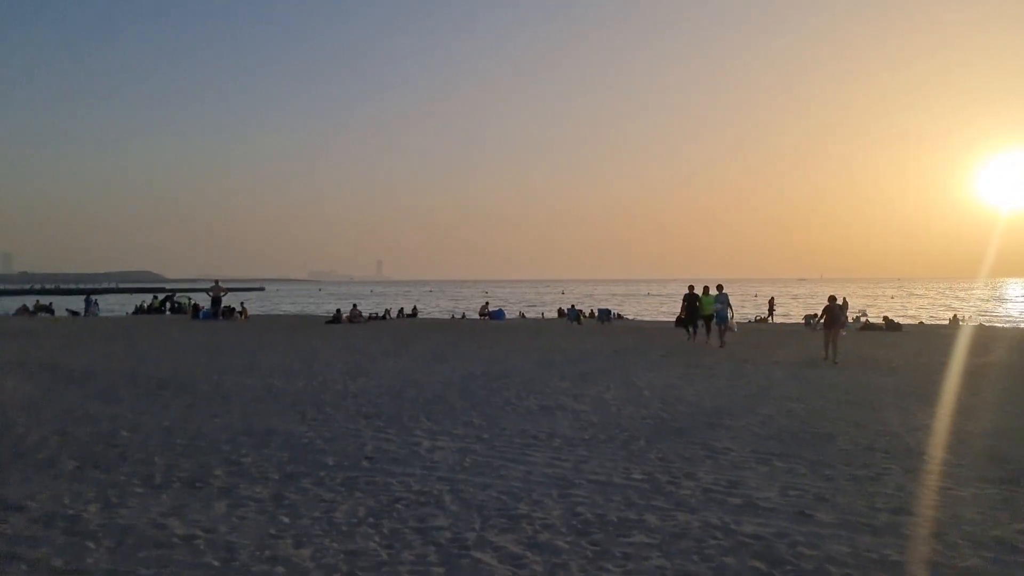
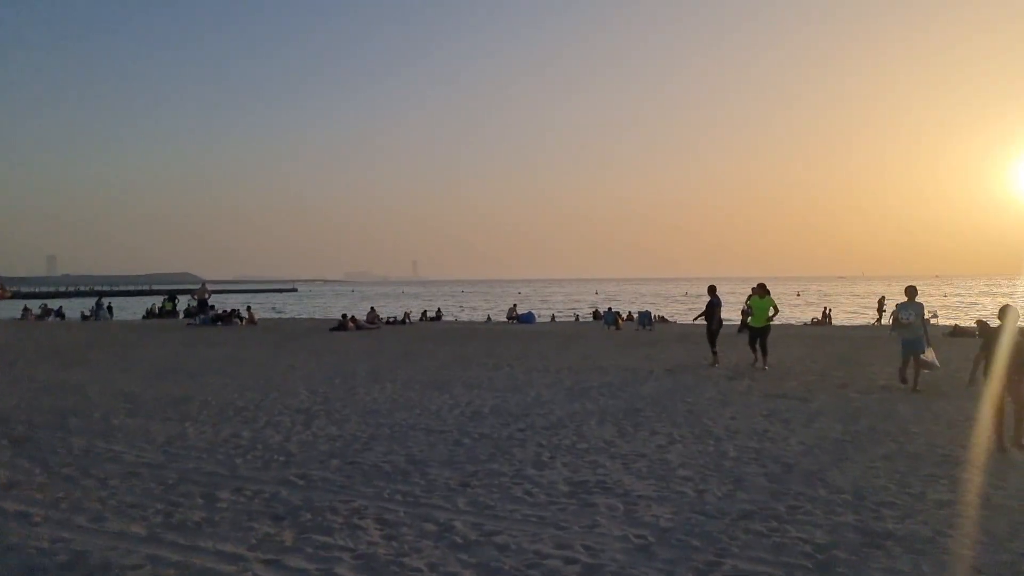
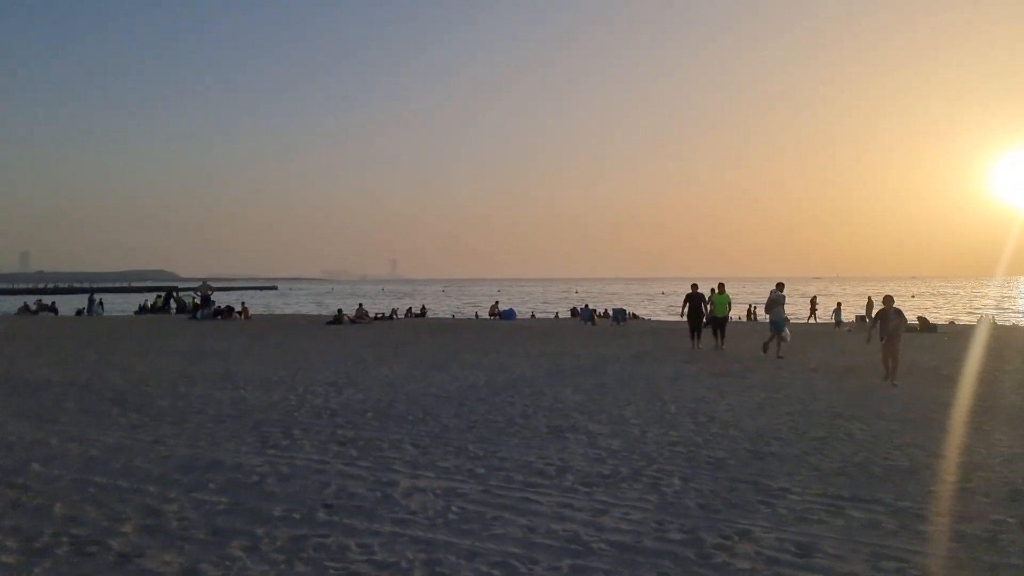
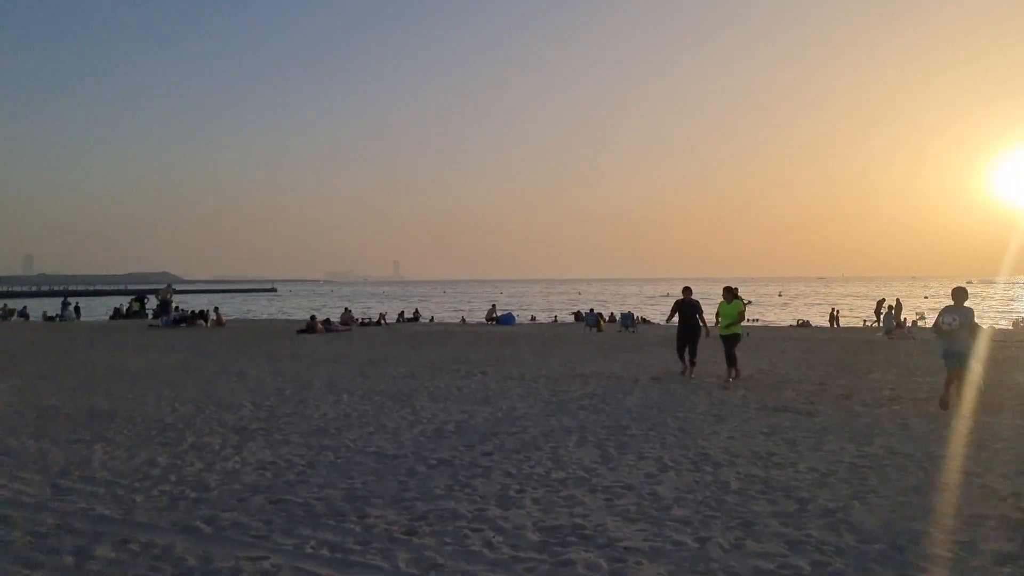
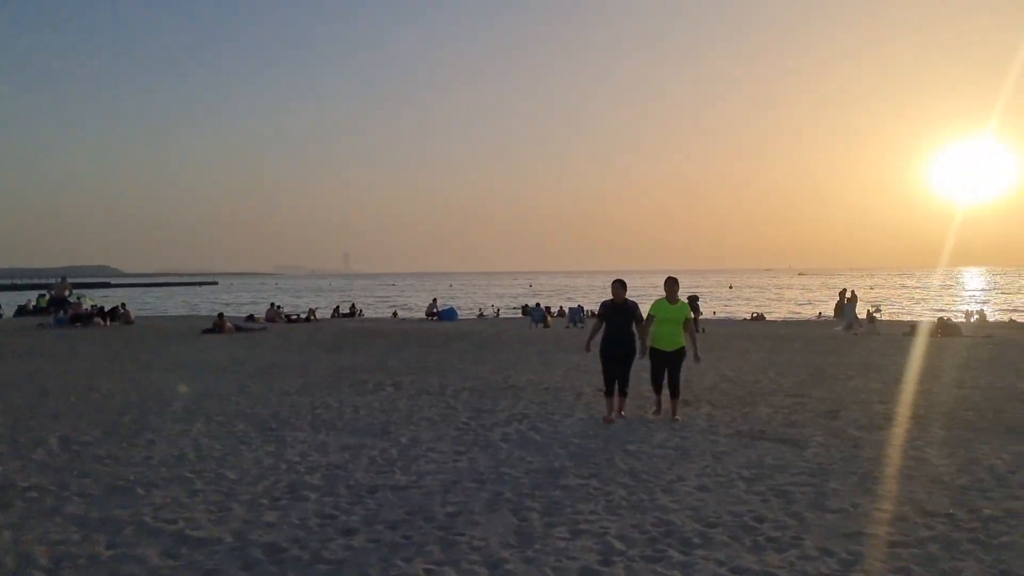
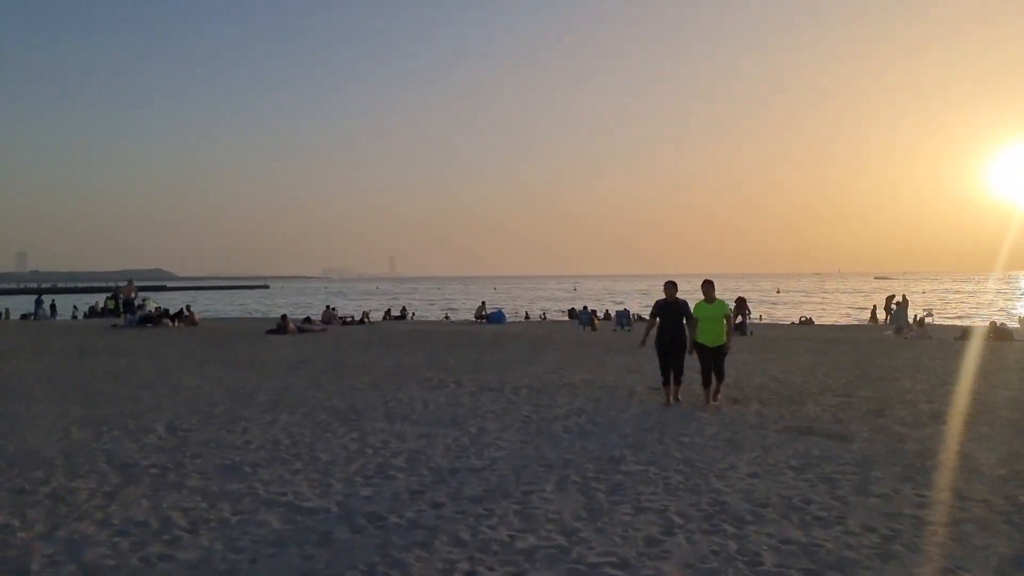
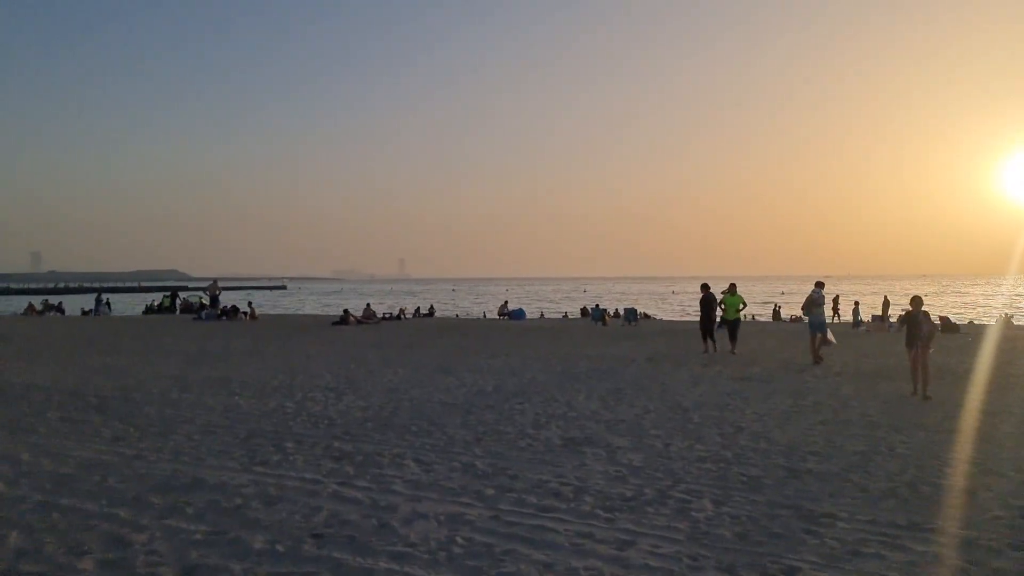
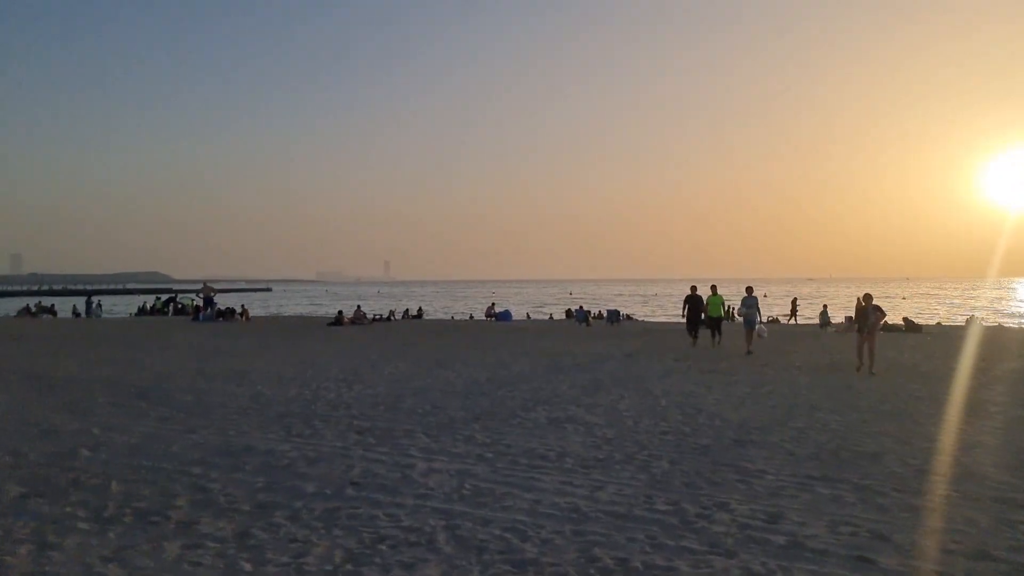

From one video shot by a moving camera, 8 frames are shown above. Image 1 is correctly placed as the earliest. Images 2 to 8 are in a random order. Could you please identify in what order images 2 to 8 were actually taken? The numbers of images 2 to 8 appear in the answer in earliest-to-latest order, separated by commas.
8, 3, 7, 2, 4, 6, 5
